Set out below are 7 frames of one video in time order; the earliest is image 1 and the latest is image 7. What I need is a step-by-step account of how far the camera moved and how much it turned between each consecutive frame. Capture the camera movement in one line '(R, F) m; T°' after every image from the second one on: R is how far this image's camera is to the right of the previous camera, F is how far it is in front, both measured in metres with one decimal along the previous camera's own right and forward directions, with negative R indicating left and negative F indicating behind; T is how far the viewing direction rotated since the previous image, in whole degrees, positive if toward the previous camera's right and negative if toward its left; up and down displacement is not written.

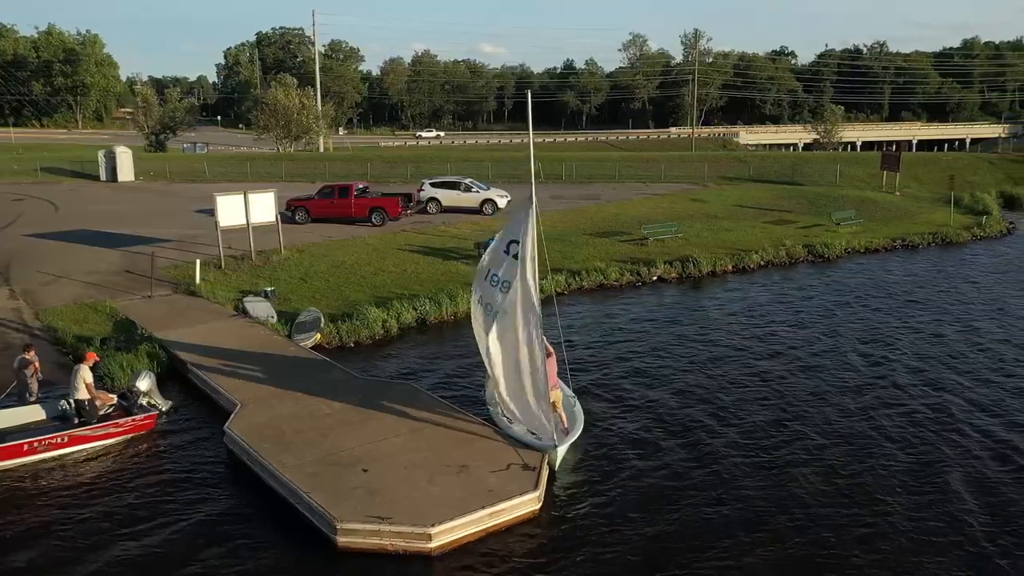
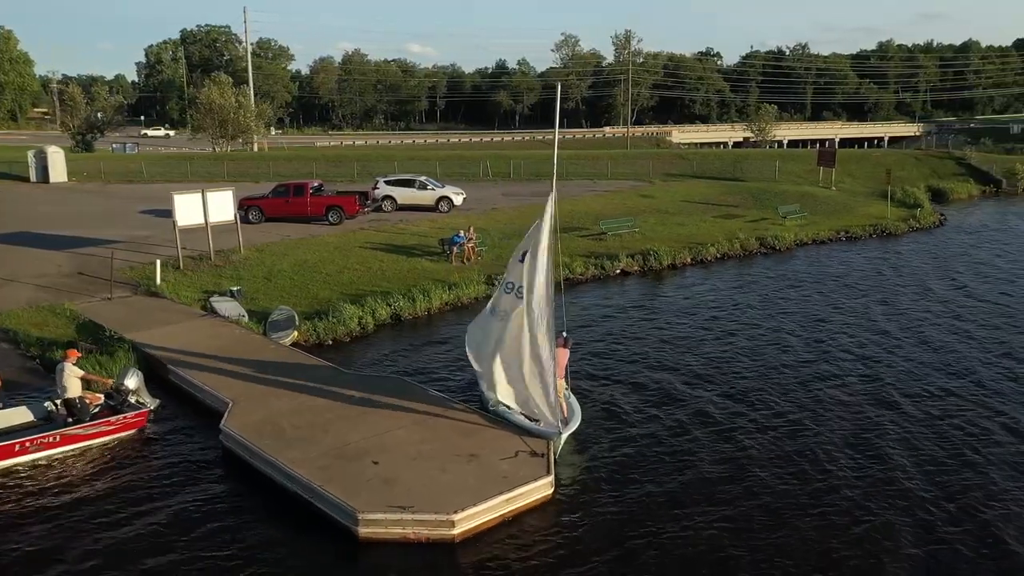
(-1.3, -0.2) m; +5°
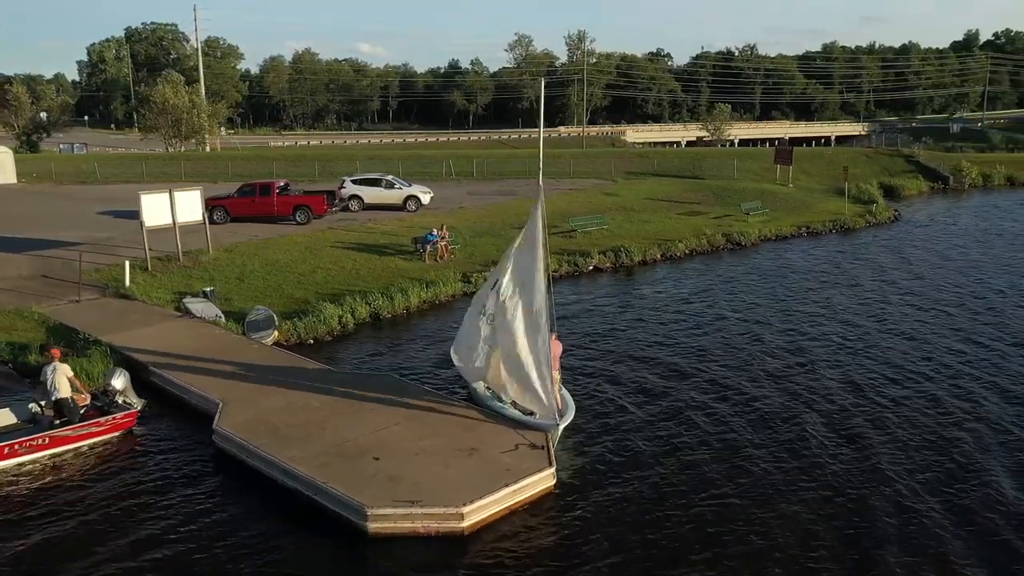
(-0.8, -0.1) m; +3°
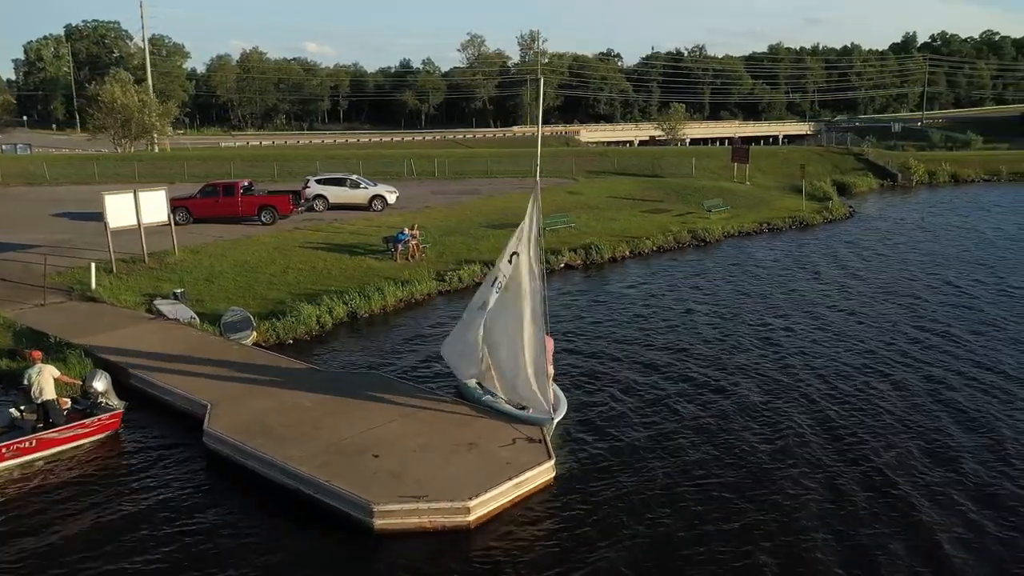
(-0.8, -0.1) m; +3°
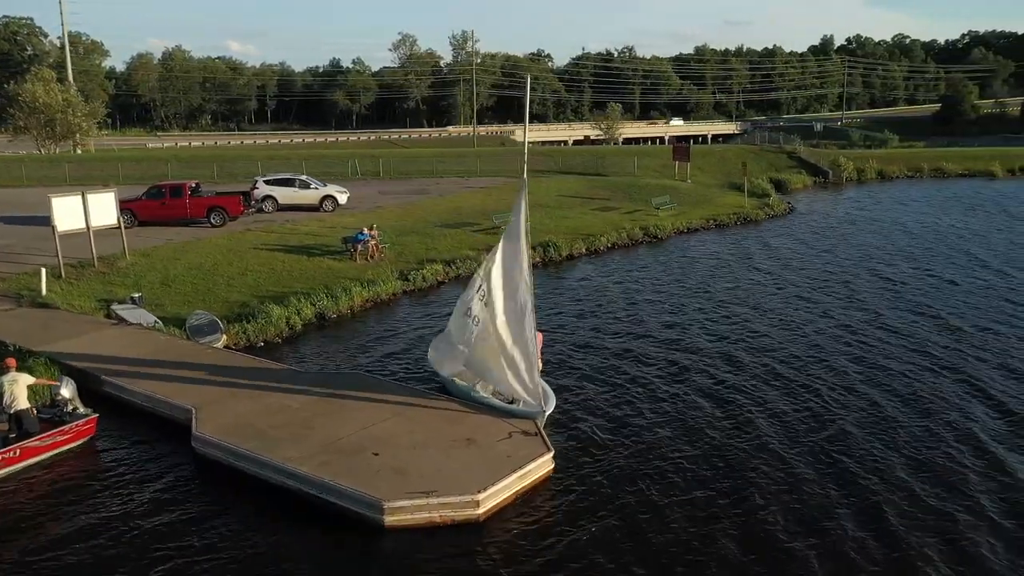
(-1.2, -0.2) m; +5°
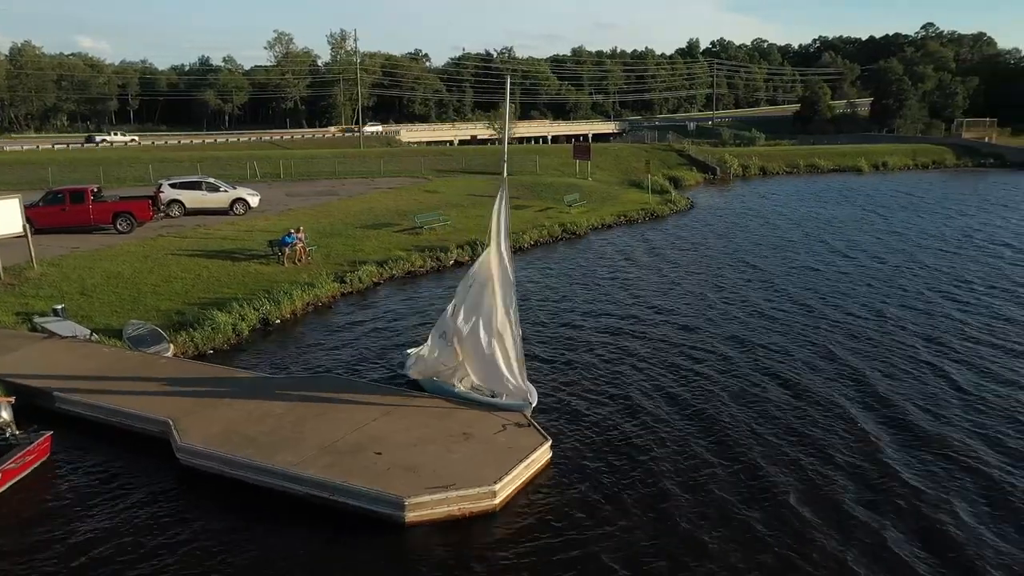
(-2.1, -0.2) m; +8°
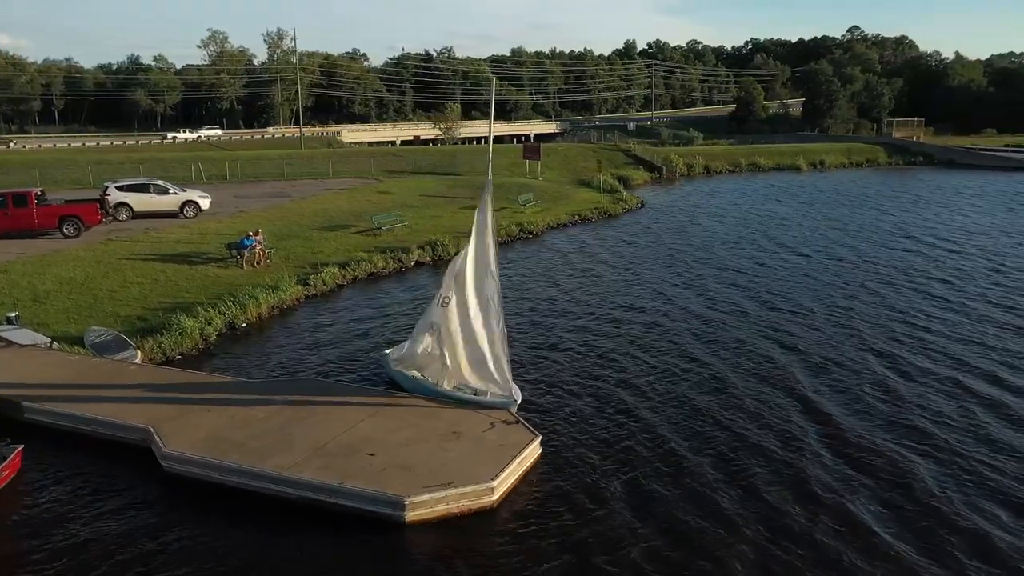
(-0.9, -0.1) m; +4°
